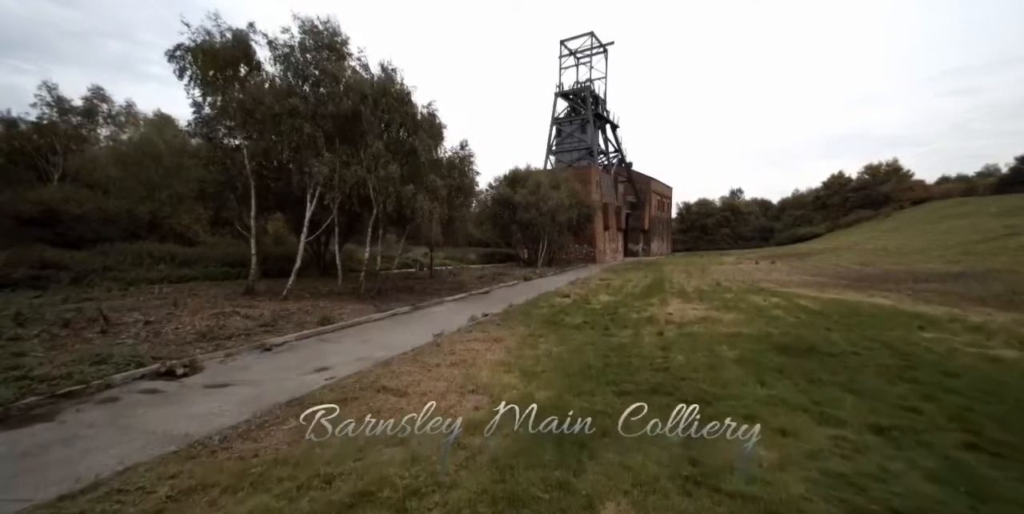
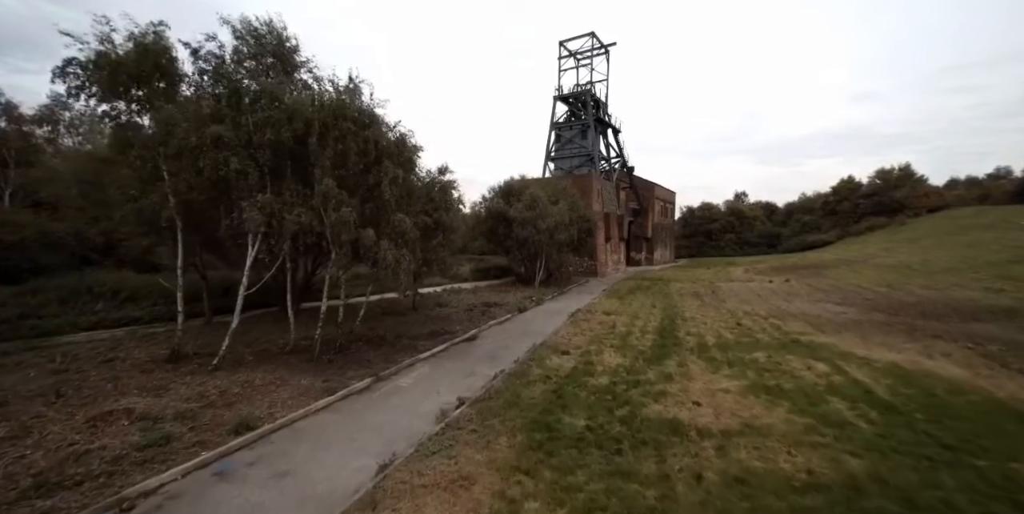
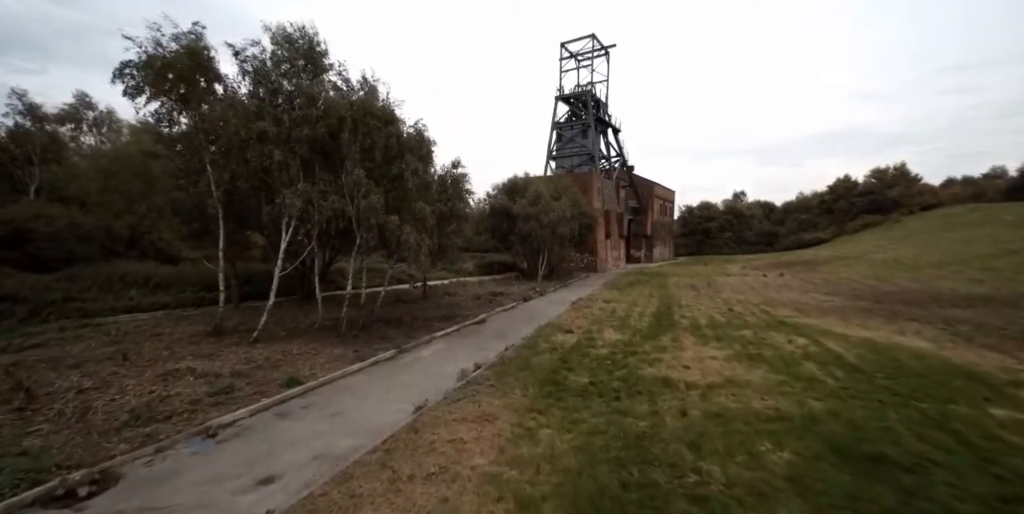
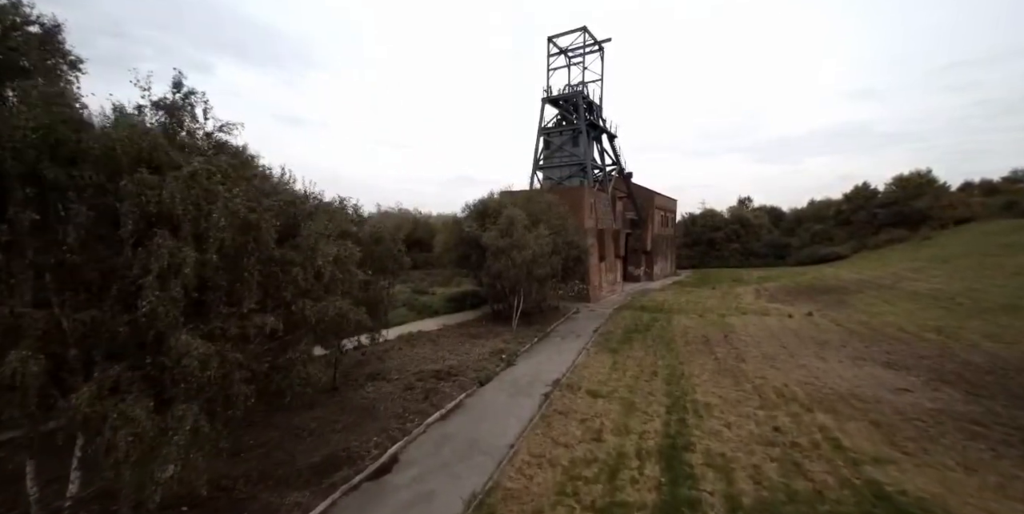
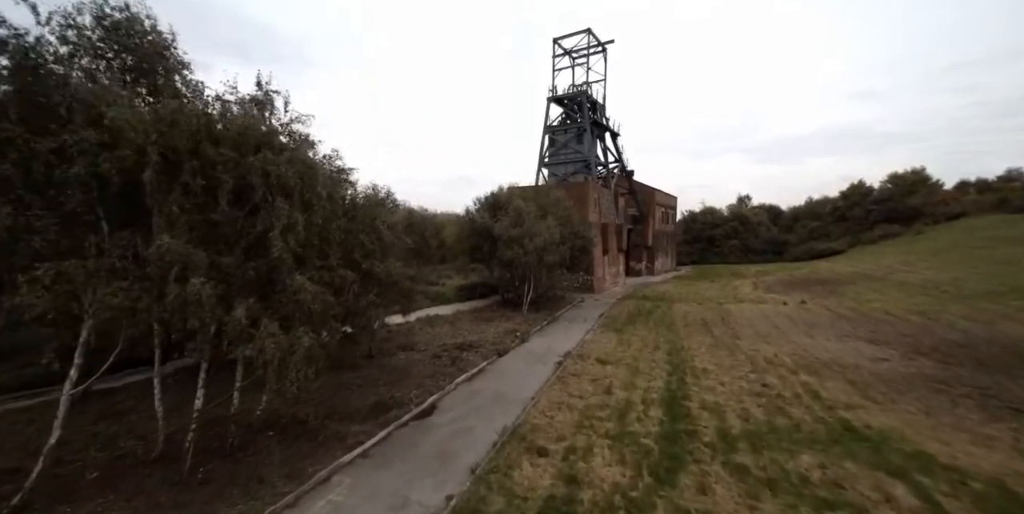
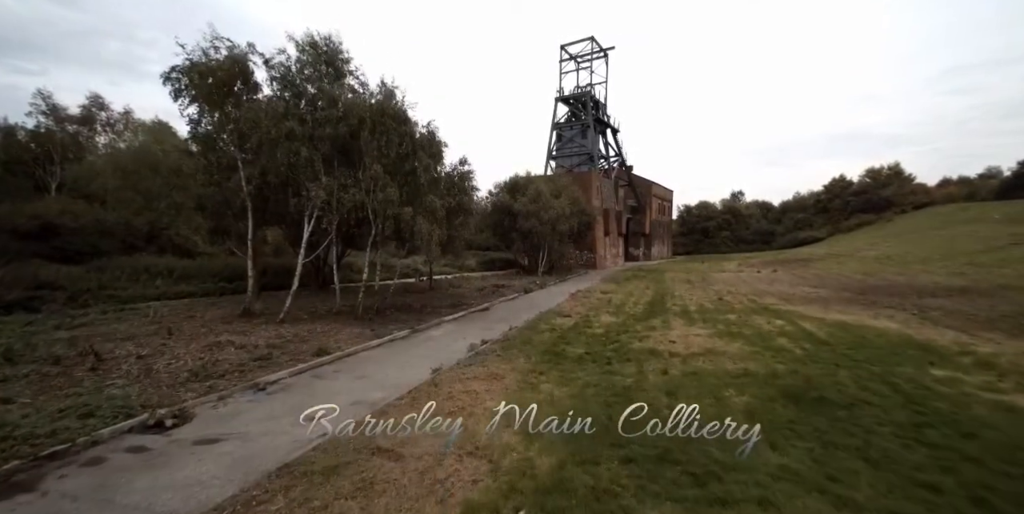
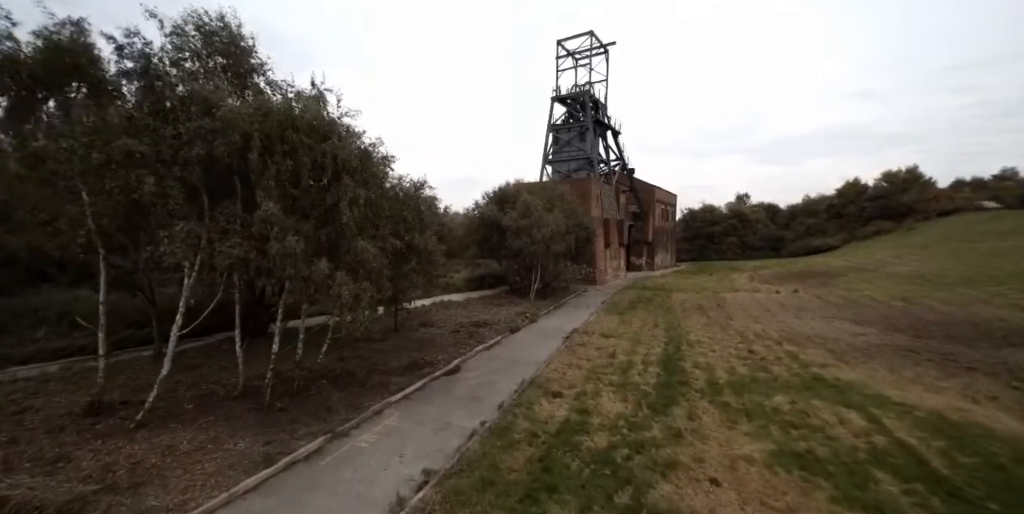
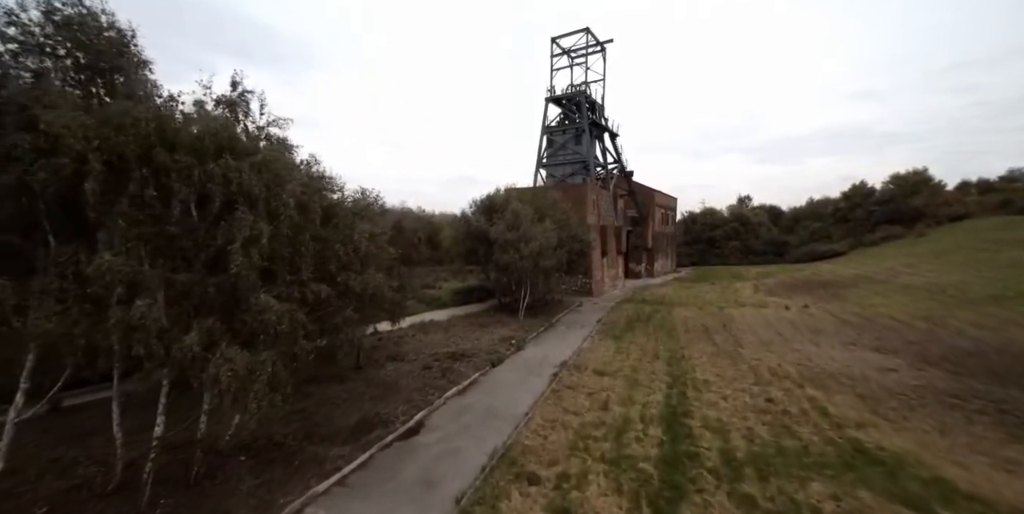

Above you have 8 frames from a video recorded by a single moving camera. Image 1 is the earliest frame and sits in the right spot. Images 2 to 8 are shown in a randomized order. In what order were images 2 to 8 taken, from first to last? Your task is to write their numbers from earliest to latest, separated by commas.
6, 3, 2, 7, 5, 8, 4
